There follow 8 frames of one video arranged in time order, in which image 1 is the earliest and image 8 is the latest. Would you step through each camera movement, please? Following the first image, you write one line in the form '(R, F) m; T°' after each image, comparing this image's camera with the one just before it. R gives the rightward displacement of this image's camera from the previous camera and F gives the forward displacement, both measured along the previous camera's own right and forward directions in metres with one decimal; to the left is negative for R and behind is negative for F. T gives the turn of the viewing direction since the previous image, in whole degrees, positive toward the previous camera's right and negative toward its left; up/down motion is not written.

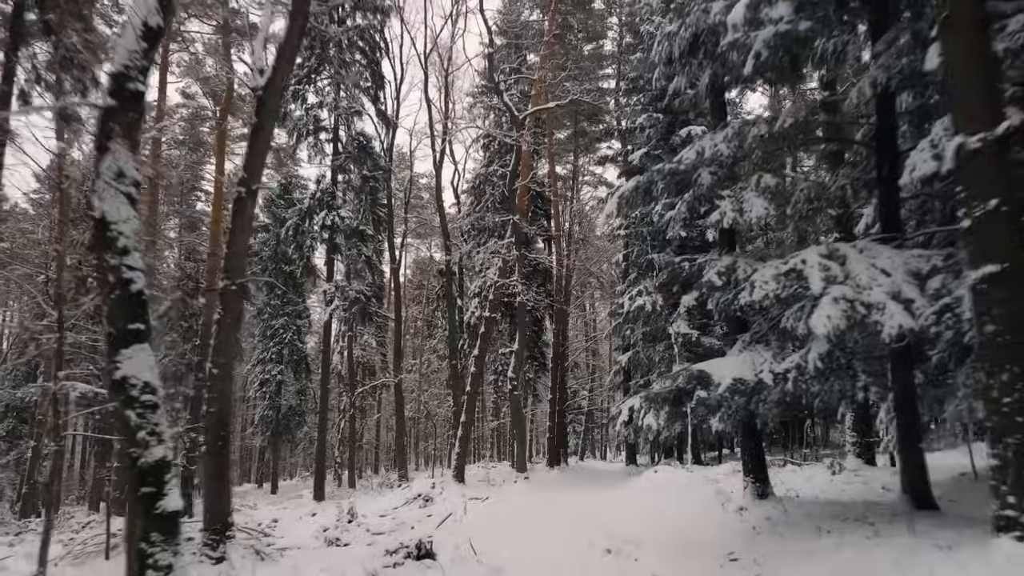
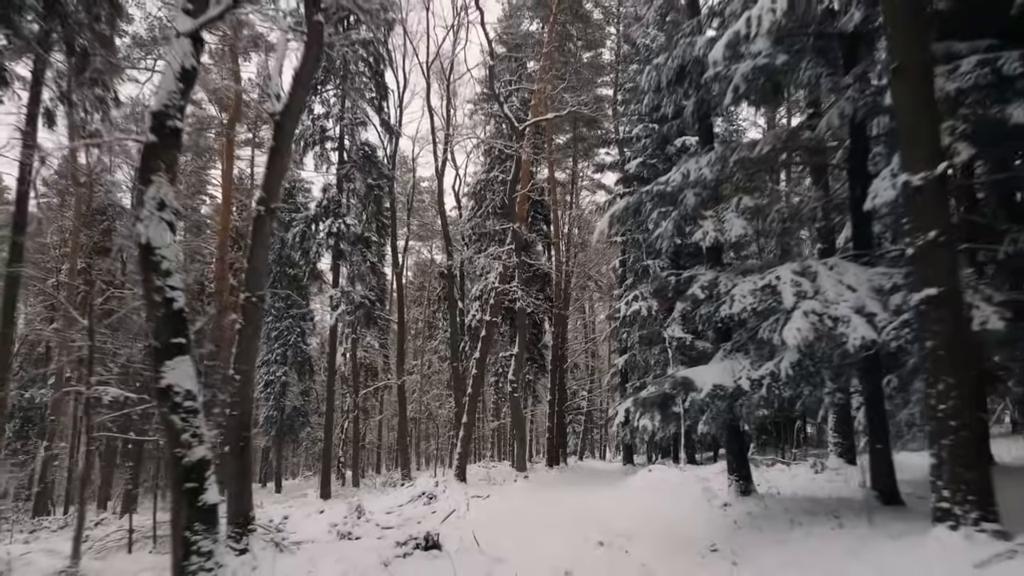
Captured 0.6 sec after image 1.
(0.0, -0.6) m; 0°
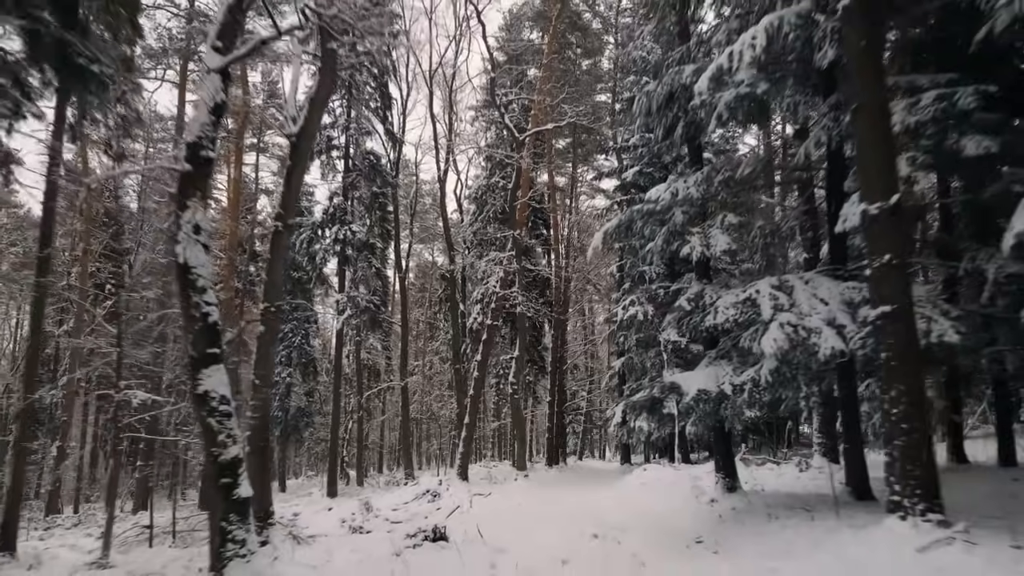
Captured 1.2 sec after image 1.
(0.0, -0.6) m; 0°
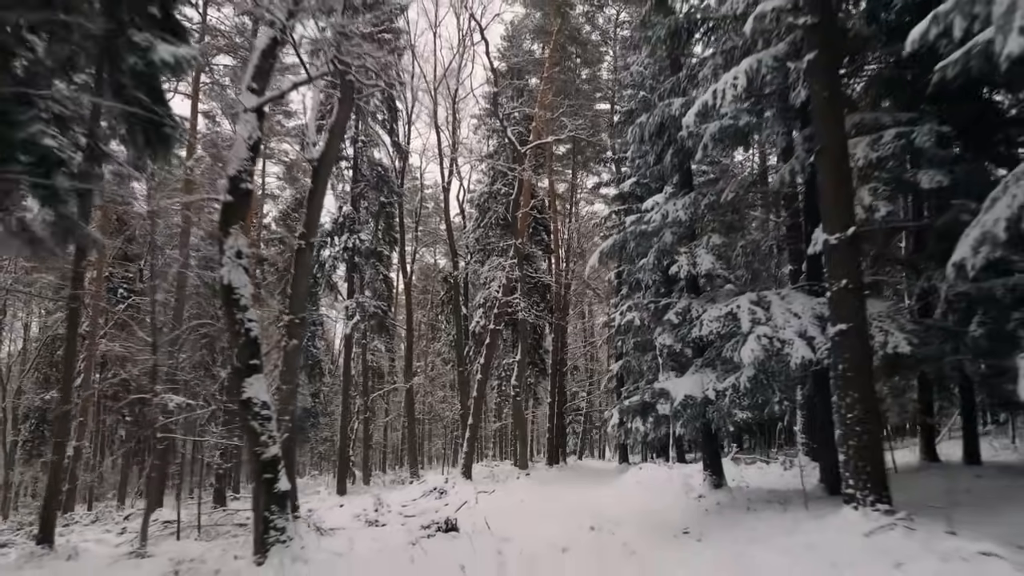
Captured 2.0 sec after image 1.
(-0.1, -0.8) m; 0°
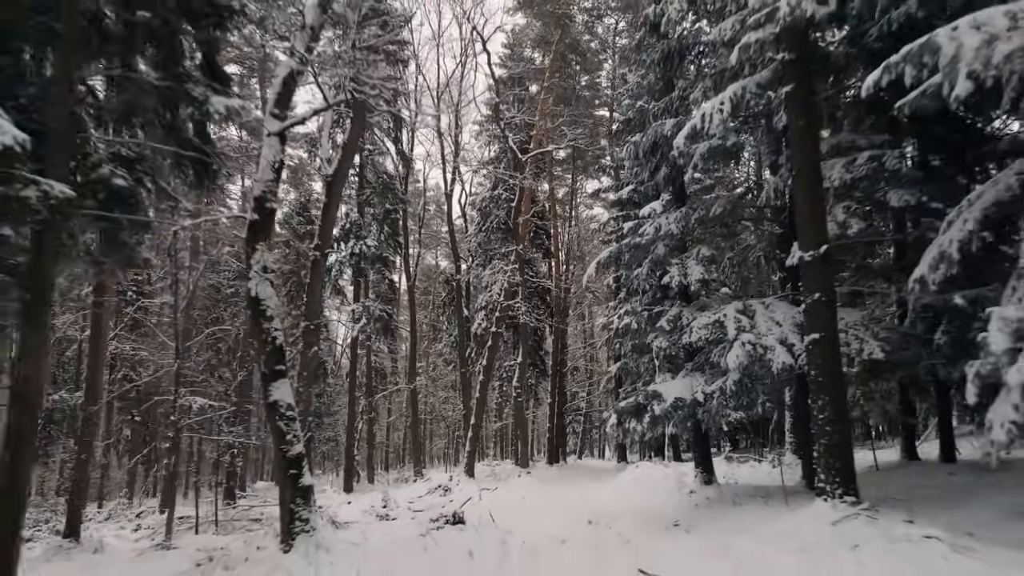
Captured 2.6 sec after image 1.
(0.0, -0.6) m; 0°
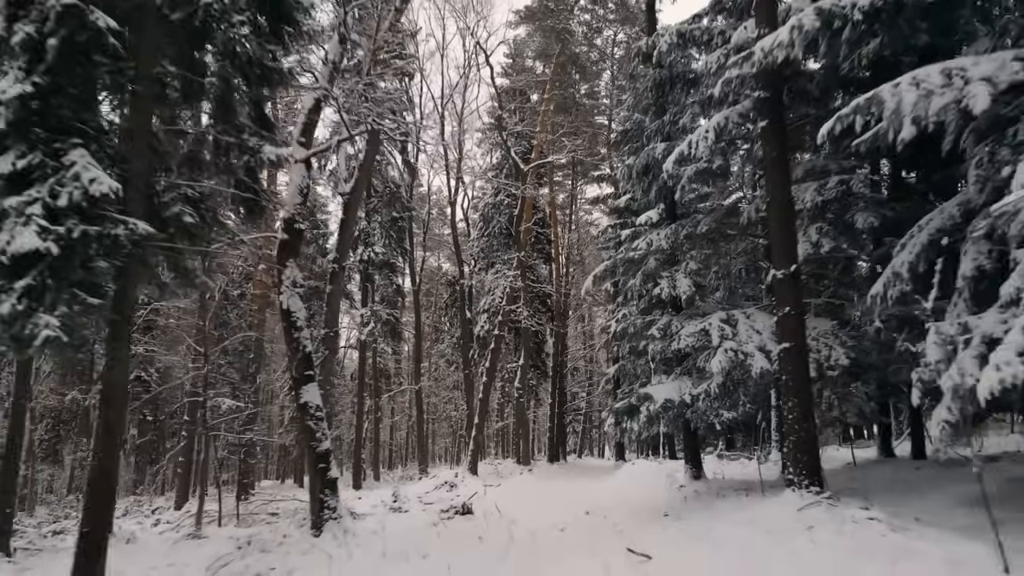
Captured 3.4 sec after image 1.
(-0.1, -0.9) m; 0°
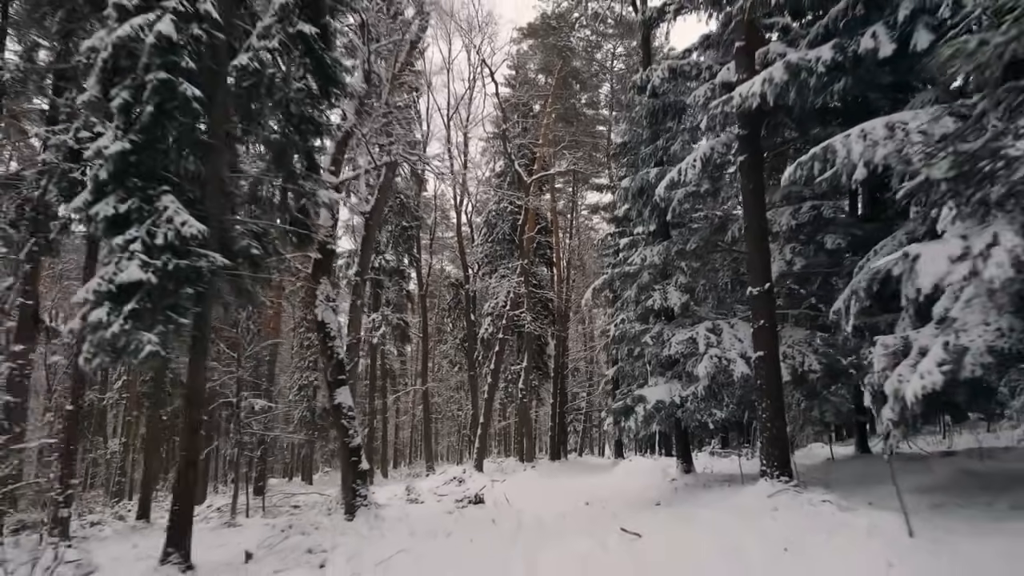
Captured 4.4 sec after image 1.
(-0.1, -1.1) m; 0°
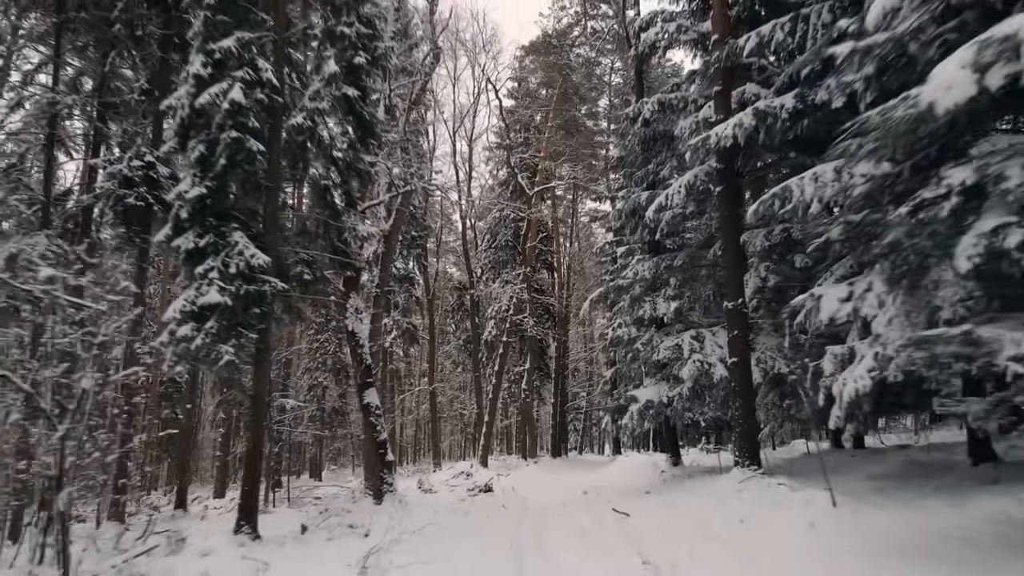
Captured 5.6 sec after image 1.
(-0.1, -1.4) m; 0°
